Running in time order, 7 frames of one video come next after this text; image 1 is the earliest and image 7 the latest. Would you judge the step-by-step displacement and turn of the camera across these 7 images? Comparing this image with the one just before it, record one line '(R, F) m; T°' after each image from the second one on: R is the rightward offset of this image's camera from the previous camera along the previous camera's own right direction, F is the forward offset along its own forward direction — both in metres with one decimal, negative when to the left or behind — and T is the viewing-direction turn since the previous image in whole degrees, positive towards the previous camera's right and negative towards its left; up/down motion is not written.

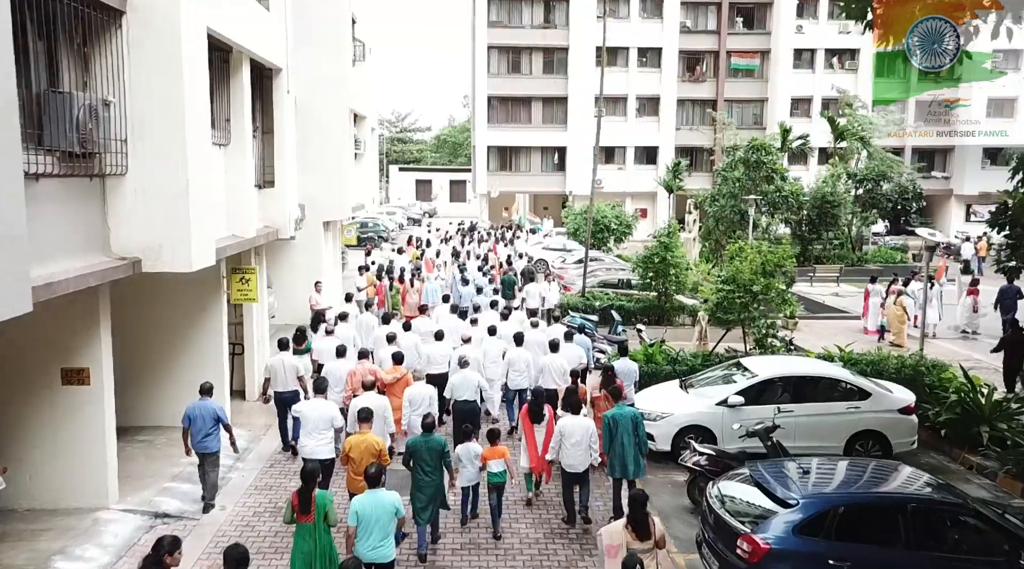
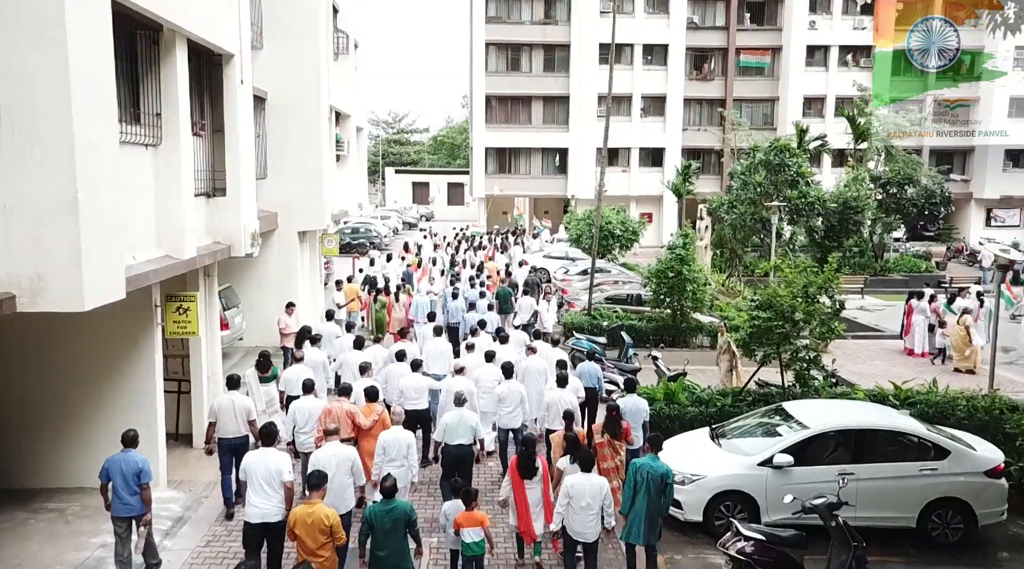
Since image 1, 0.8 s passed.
(+0.1, +2.1) m; 0°
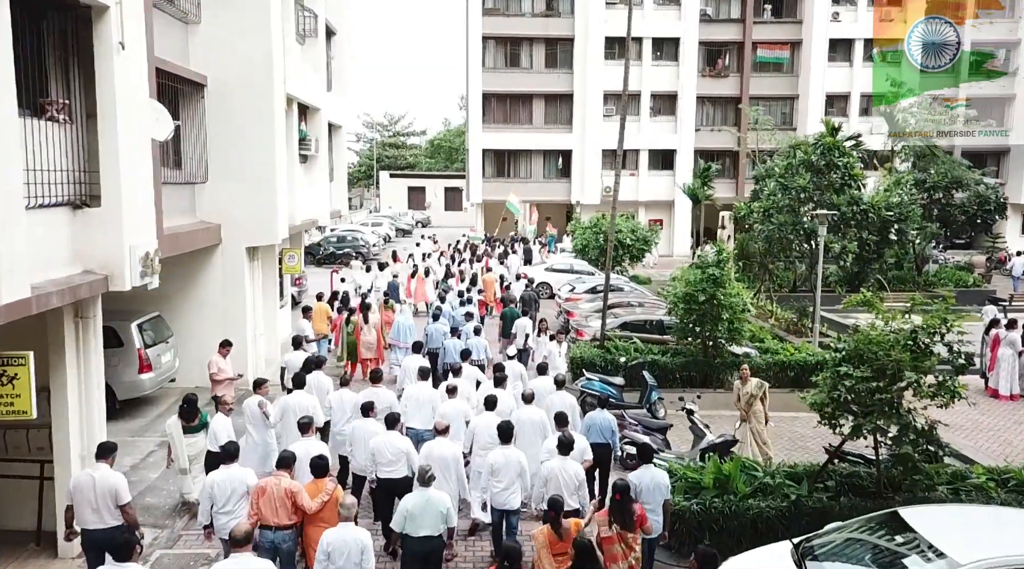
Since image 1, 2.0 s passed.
(+0.1, +3.2) m; 0°
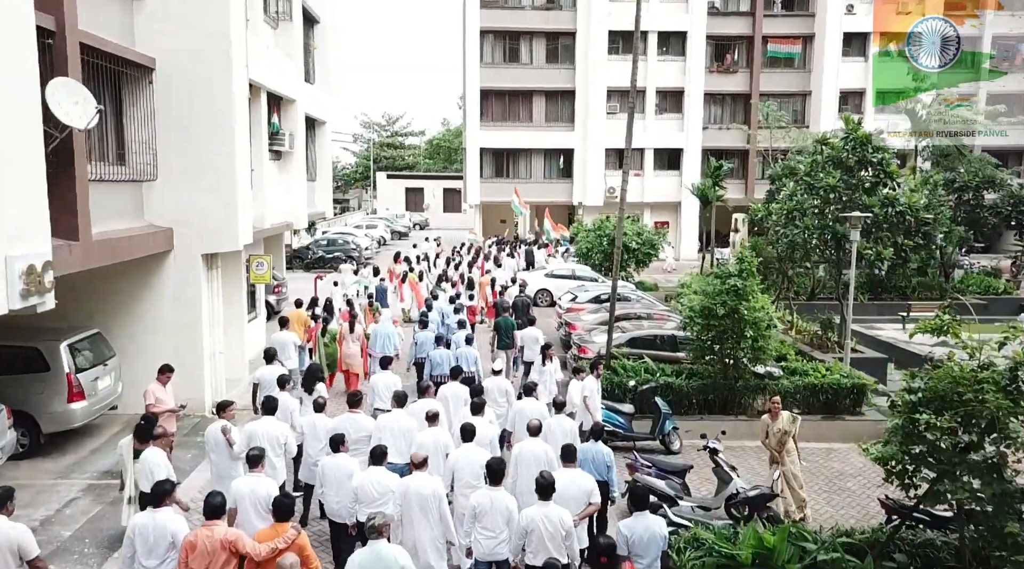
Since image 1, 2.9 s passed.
(+0.1, +1.8) m; 0°
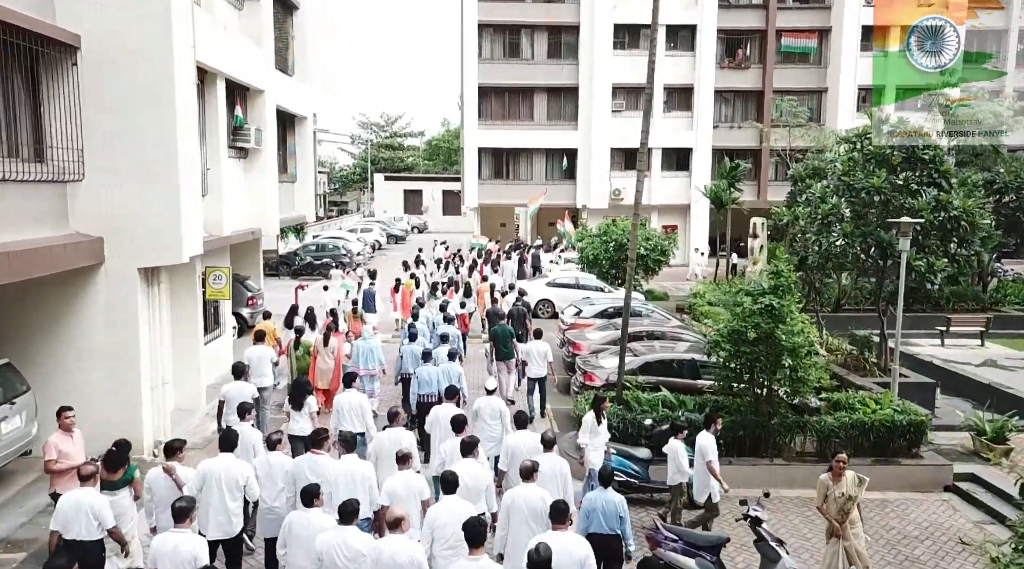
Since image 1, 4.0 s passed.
(+0.1, +2.0) m; 0°
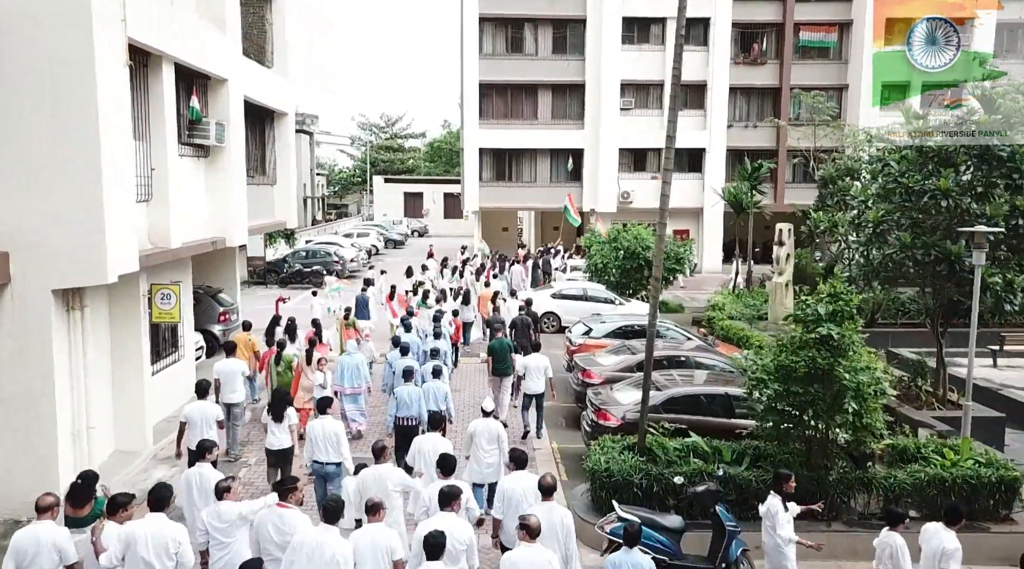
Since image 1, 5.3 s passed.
(+0.1, +2.0) m; 0°
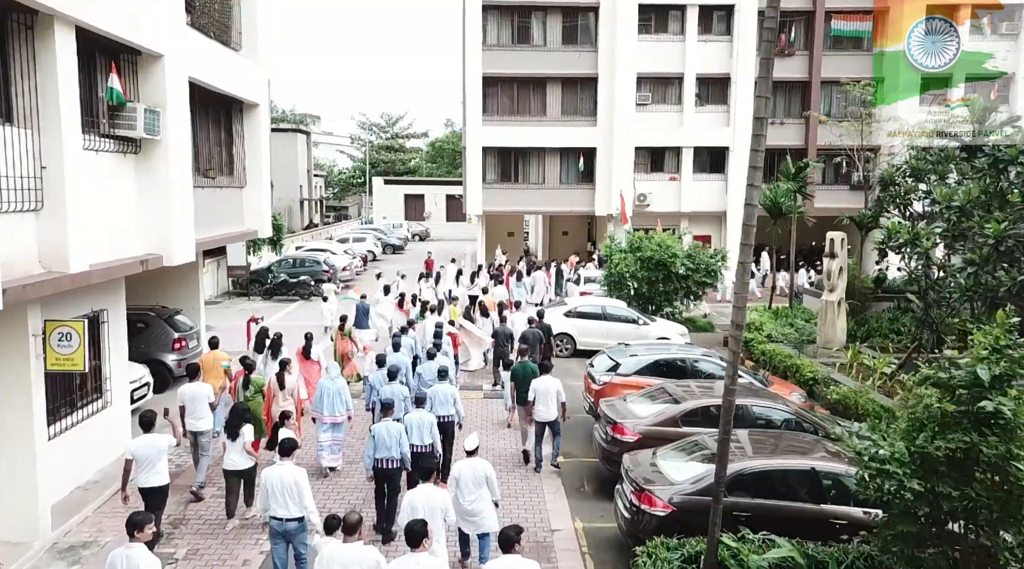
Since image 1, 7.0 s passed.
(-0.1, +2.8) m; 0°
